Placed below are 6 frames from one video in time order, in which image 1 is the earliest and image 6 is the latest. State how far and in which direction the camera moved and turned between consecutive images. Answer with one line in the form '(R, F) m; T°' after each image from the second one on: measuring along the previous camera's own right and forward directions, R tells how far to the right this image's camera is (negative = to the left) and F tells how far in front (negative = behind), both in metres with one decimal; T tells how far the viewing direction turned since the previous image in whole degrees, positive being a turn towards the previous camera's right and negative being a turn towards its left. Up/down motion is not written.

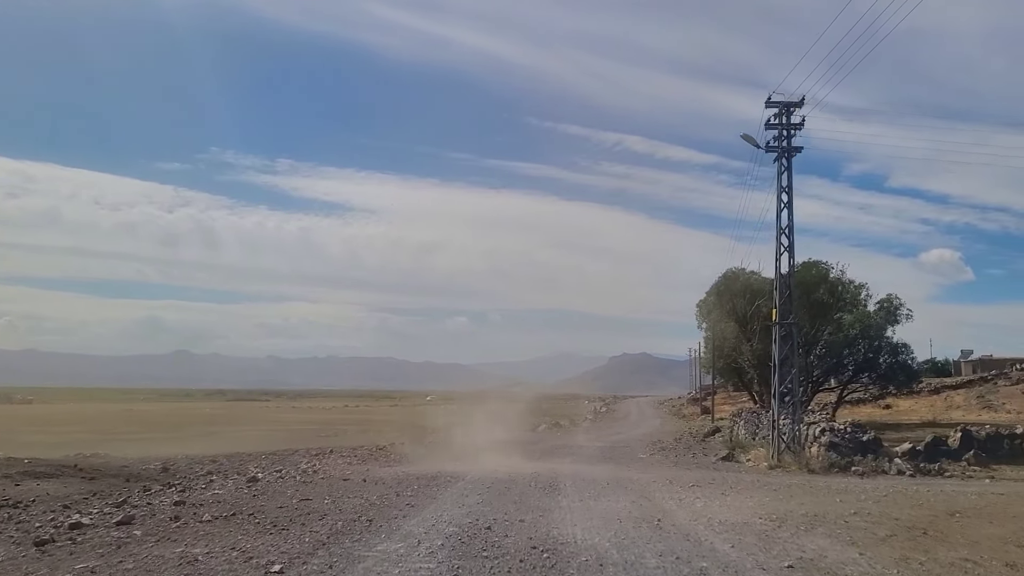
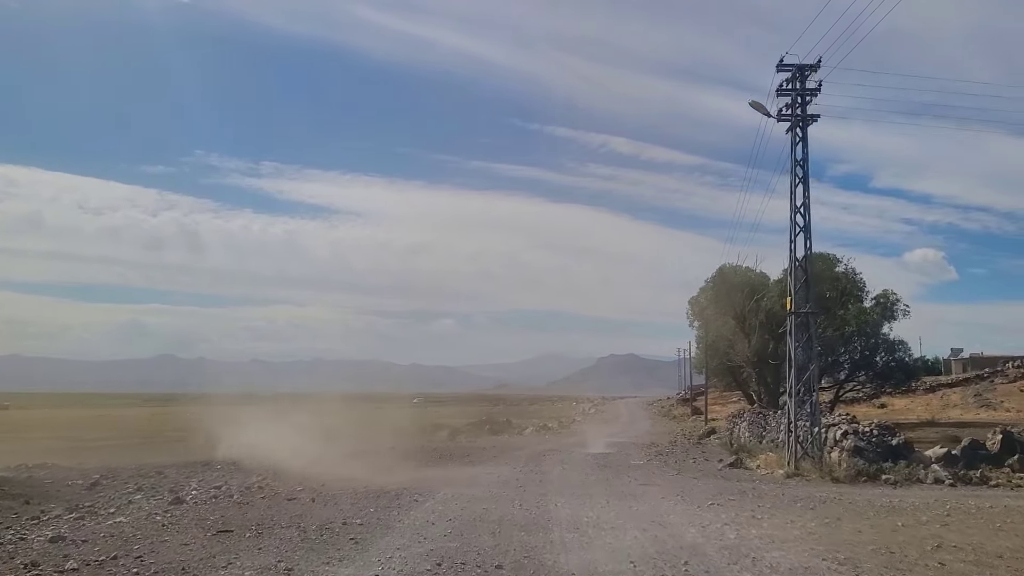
(+0.1, +2.7) m; +1°
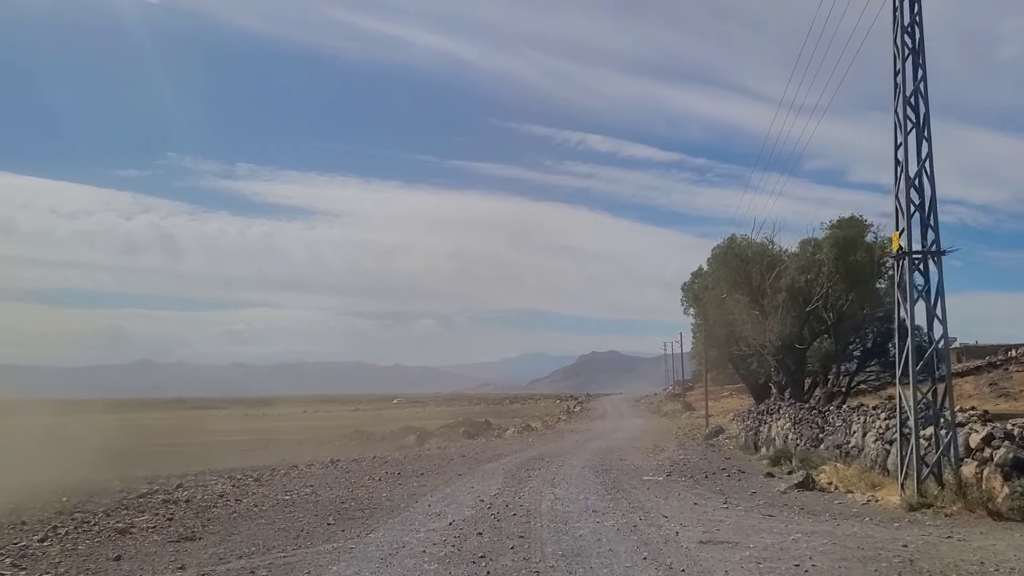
(+0.3, +7.3) m; +1°
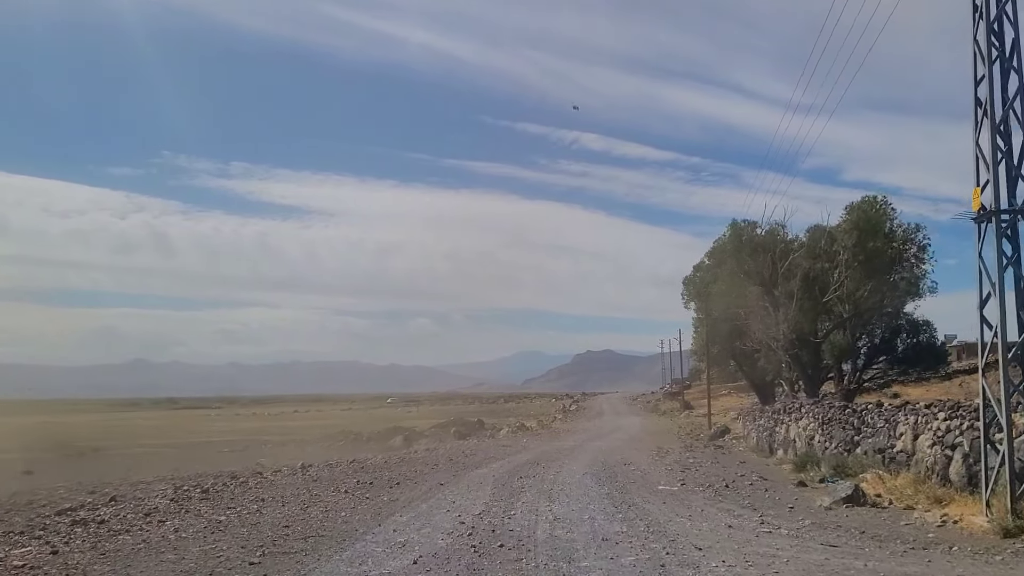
(+0.1, +2.7) m; 0°
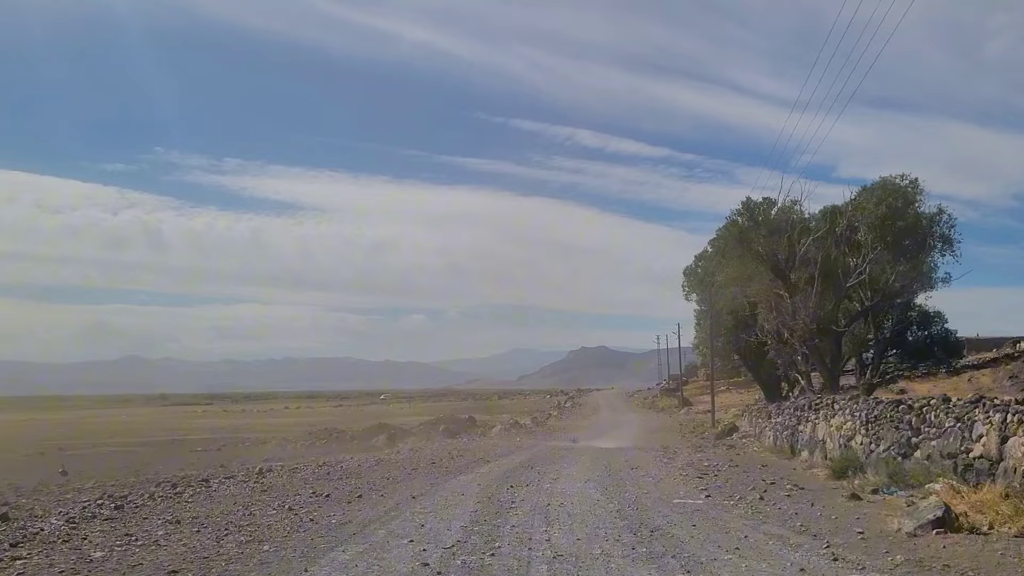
(+0.1, +3.1) m; 0°
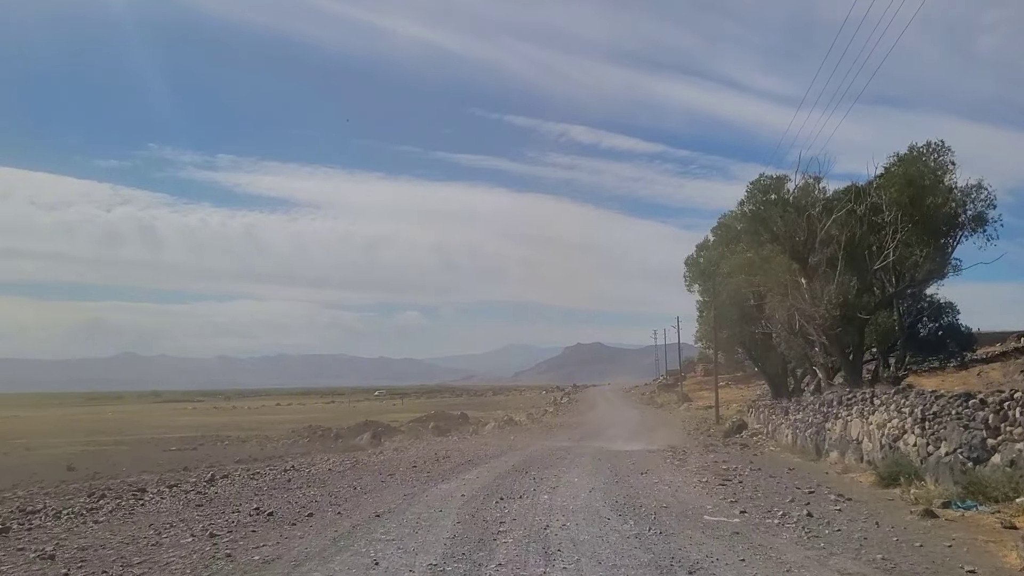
(+0.1, +2.8) m; 0°
